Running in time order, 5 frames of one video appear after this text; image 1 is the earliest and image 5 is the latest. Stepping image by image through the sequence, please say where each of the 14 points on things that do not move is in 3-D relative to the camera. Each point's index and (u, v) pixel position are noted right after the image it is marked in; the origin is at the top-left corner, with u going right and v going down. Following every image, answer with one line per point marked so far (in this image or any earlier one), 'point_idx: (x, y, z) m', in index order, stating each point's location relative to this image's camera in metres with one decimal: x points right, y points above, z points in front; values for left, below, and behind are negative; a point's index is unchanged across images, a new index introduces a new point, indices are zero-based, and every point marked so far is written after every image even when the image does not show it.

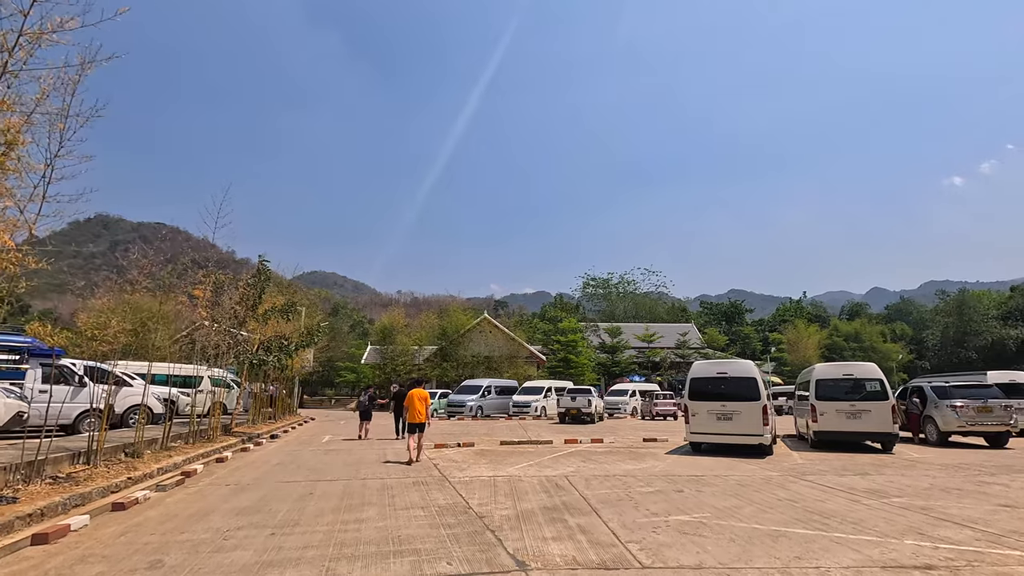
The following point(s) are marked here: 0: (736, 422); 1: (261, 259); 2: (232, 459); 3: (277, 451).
0: (+5.1, -3.1, +14.0) m
1: (-8.1, +0.9, +19.9) m
2: (-5.8, -3.6, +12.8) m
3: (-5.6, -3.9, +14.8) m
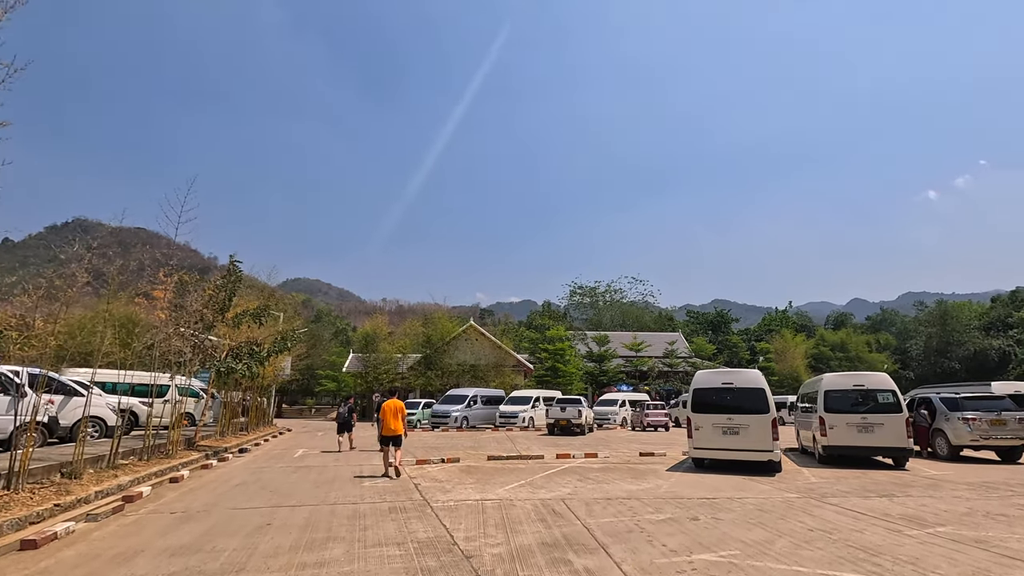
0: (+4.9, -3.1, +13.0) m
1: (-8.4, +0.8, +18.6) m
2: (-6.0, -3.6, +11.5) m
3: (-5.9, -4.0, +13.5) m
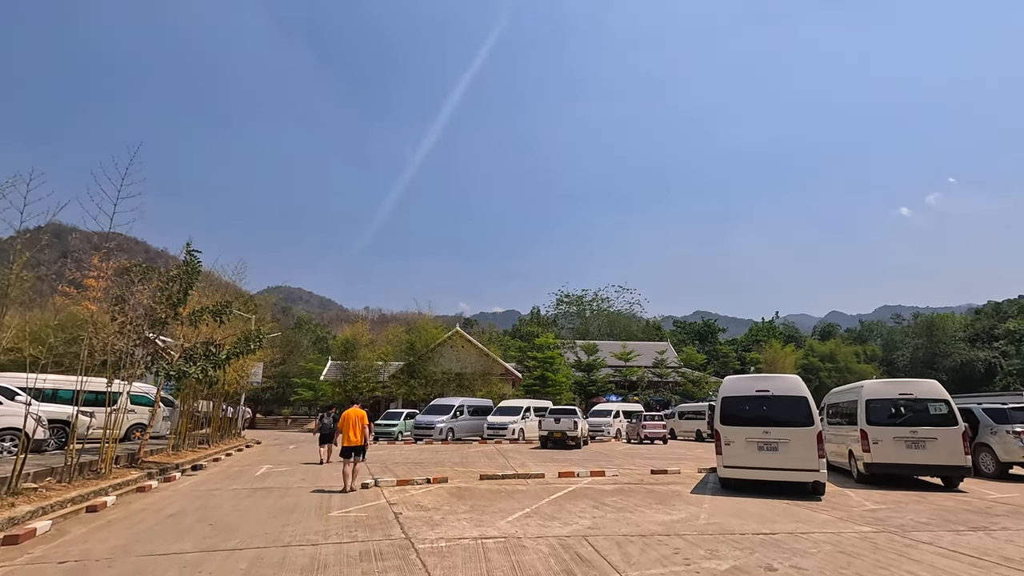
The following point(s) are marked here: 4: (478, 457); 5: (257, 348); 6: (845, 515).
0: (+4.9, -3.0, +11.0) m
1: (-8.6, +1.0, +16.4) m
2: (-6.0, -3.3, +9.2) m
3: (-5.9, -3.7, +11.2) m
4: (-1.1, -5.5, +19.9) m
5: (-7.0, -1.7, +16.9) m
6: (+4.9, -3.4, +9.1) m
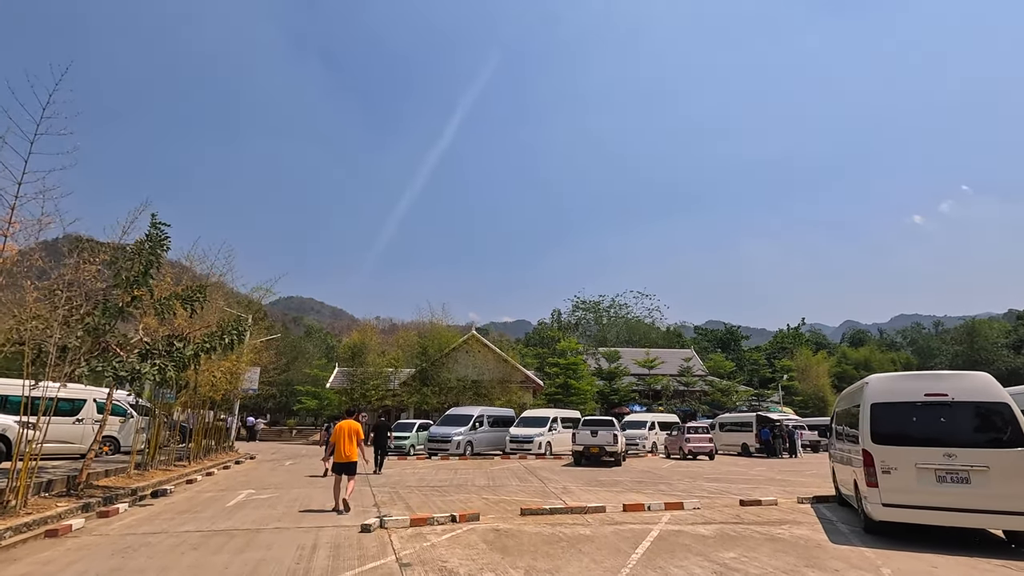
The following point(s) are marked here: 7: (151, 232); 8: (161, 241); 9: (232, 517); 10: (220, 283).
0: (+5.7, -2.4, +7.5) m
1: (-7.7, +1.4, +13.2) m
2: (-5.2, -2.7, +5.9) m
3: (-5.1, -3.2, +7.9) m
4: (-0.1, -5.1, +16.4) m
5: (-6.1, -1.2, +13.6) m
6: (+5.7, -2.8, +5.6) m
7: (-7.7, +1.2, +13.1) m
8: (-7.5, +1.0, +13.1) m
9: (-4.5, -3.7, +9.9) m
10: (-9.1, +0.3, +19.2) m
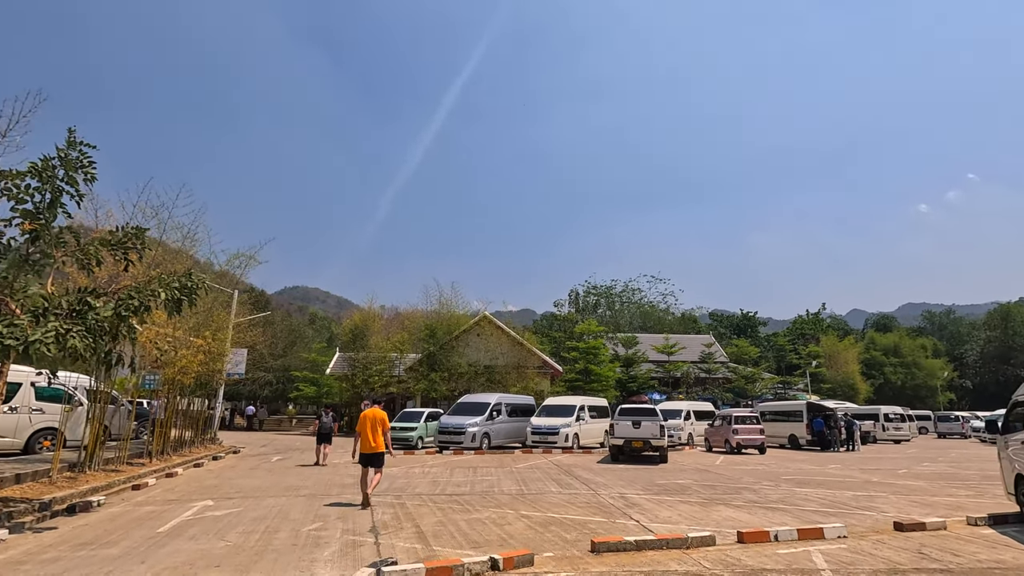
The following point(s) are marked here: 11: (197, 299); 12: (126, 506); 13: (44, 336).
0: (+6.4, -1.6, +4.0) m
1: (-6.9, +2.4, +9.7) m
2: (-4.5, -1.9, +2.4) m
3: (-4.4, -2.4, +4.4) m
4: (+0.6, -4.1, +13.0) m
5: (-5.4, -0.3, +10.2) m
6: (+6.4, -2.0, +2.0) m
7: (-6.9, +2.1, +9.5) m
8: (-6.8, +1.9, +9.5) m
9: (-3.8, -2.8, +6.5) m
10: (-8.3, +1.3, +15.7) m
11: (-5.3, -0.2, +10.3) m
12: (-6.1, -3.4, +9.7) m
13: (-6.2, -0.7, +8.5) m
